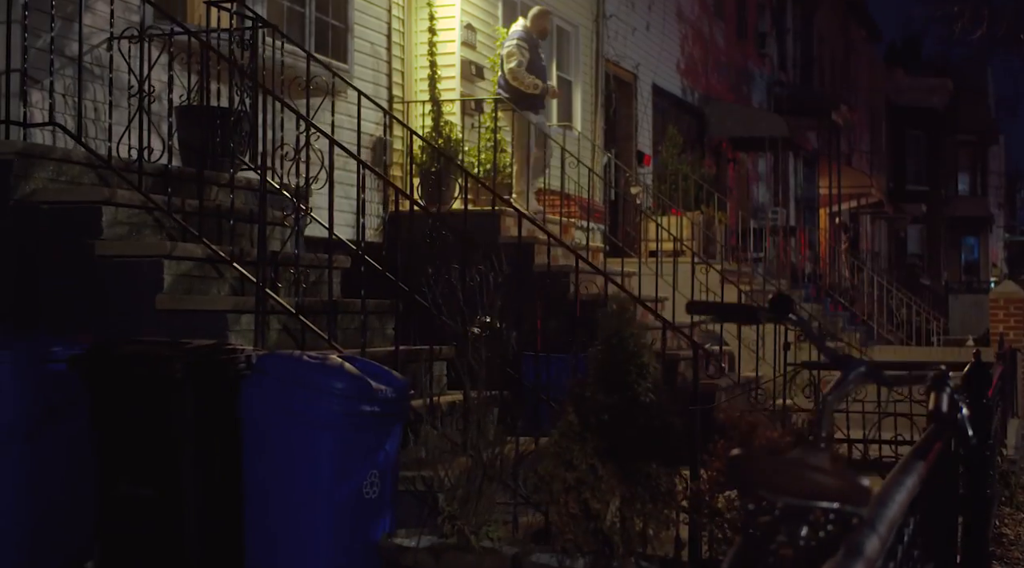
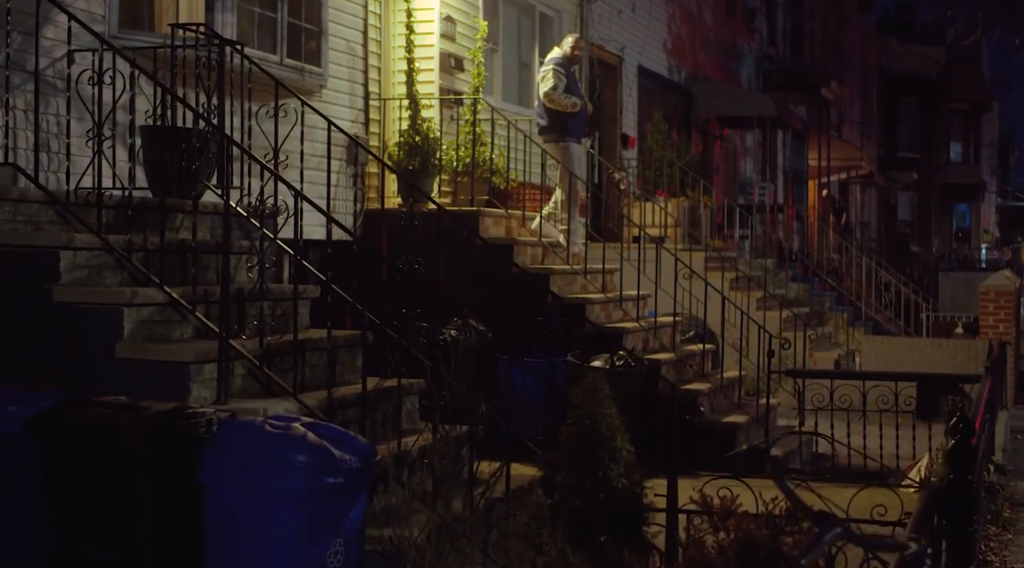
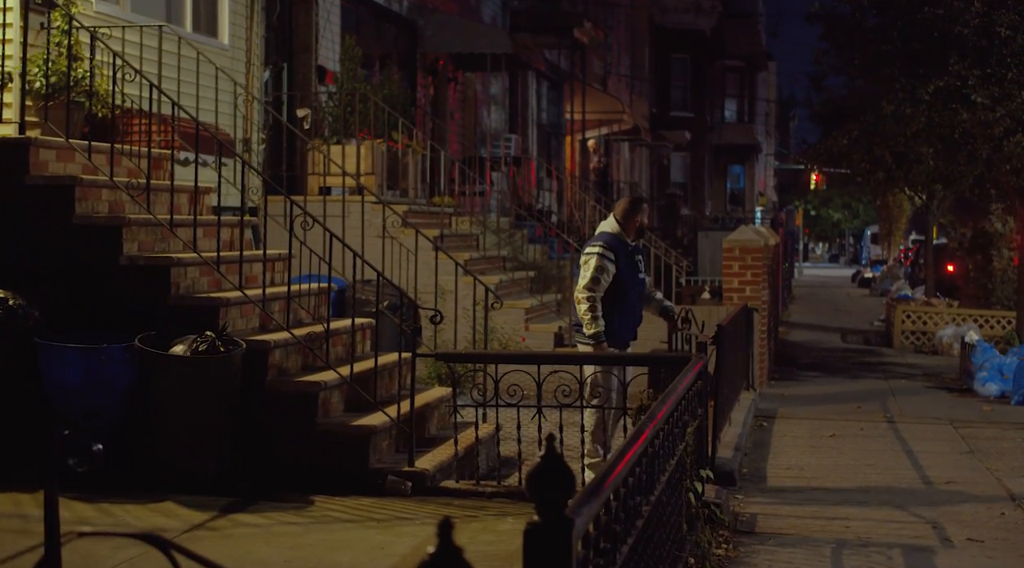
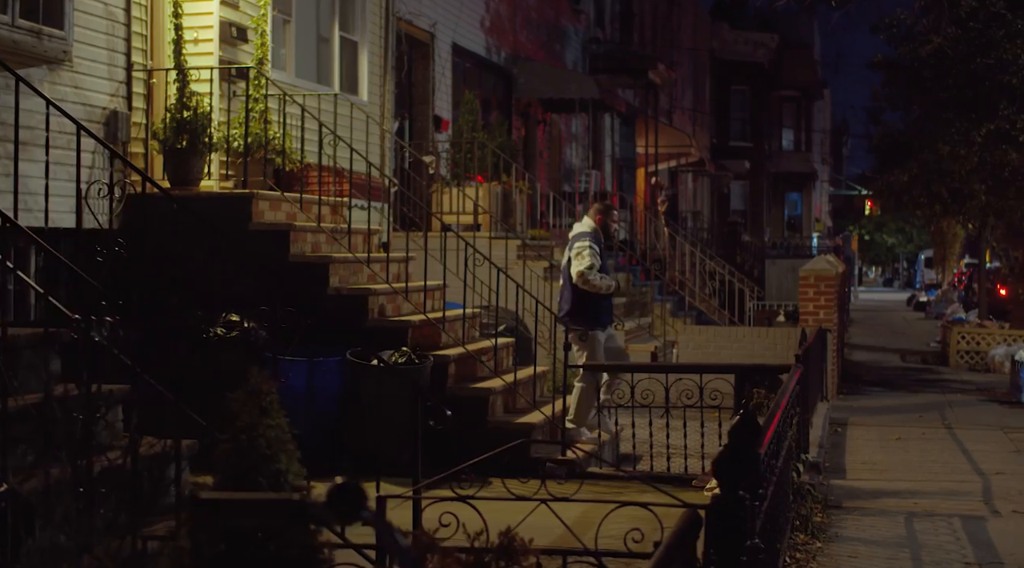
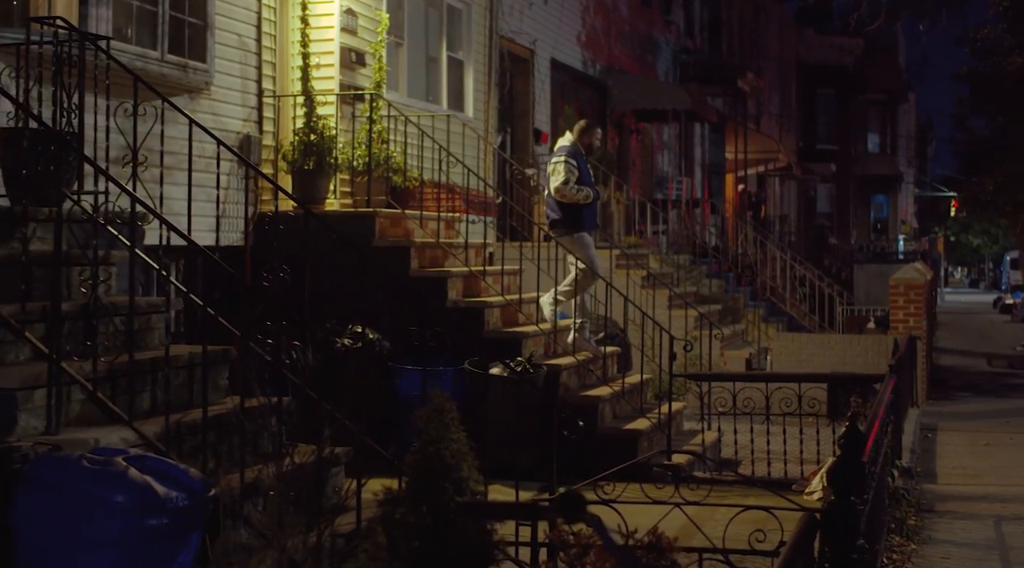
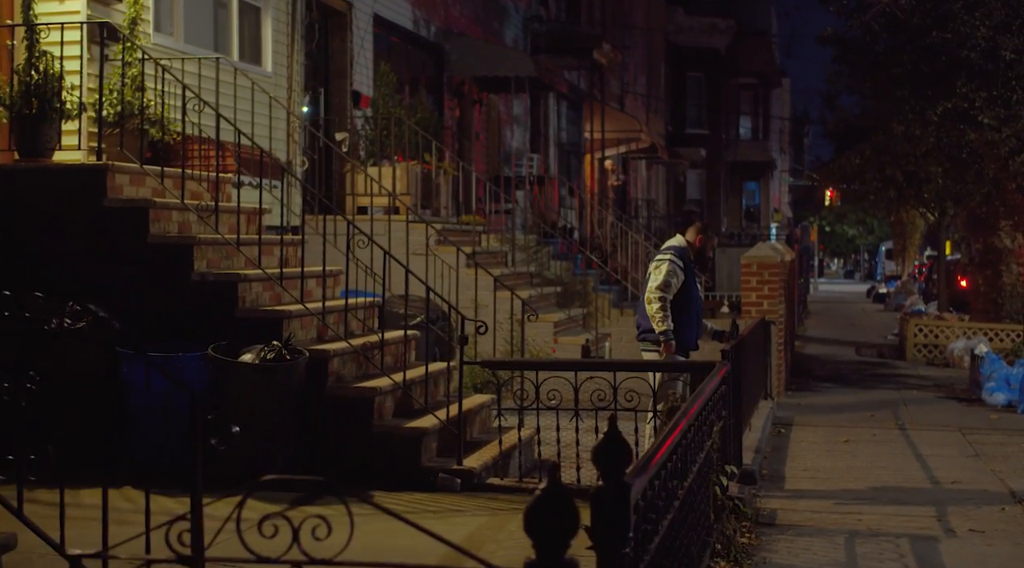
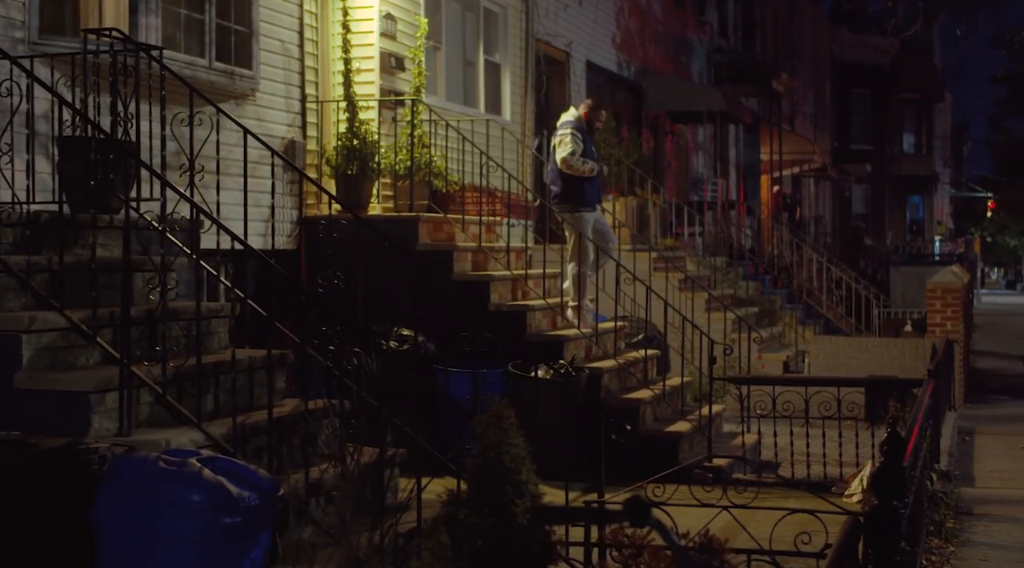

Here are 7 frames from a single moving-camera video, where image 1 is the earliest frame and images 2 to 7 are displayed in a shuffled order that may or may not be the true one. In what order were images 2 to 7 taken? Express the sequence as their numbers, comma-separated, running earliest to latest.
2, 7, 5, 4, 6, 3
